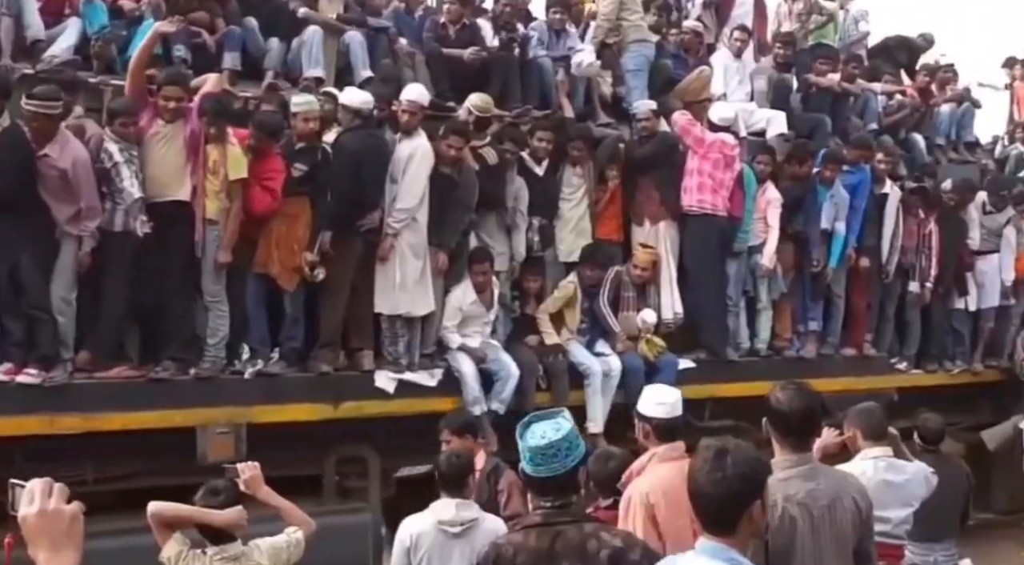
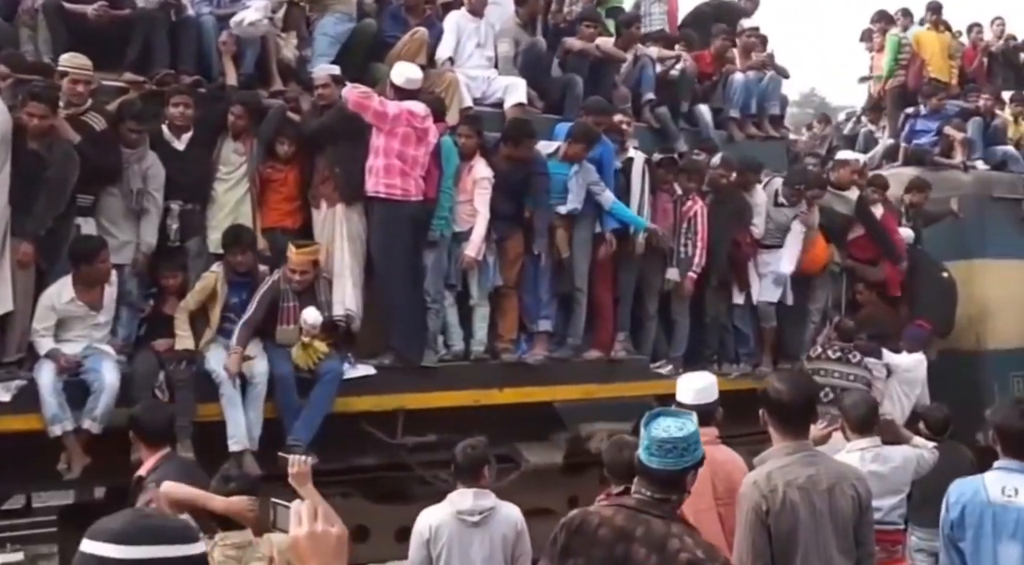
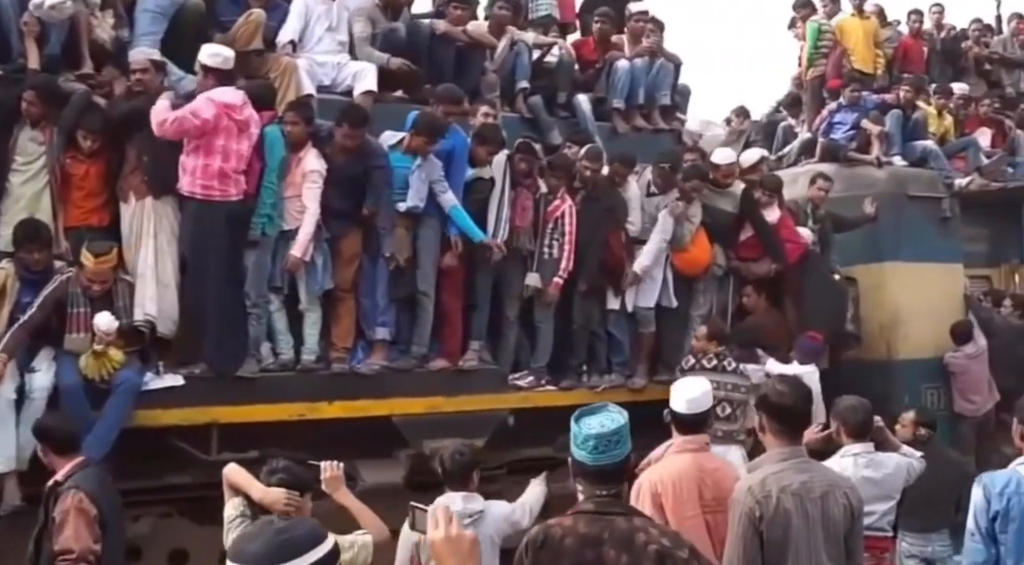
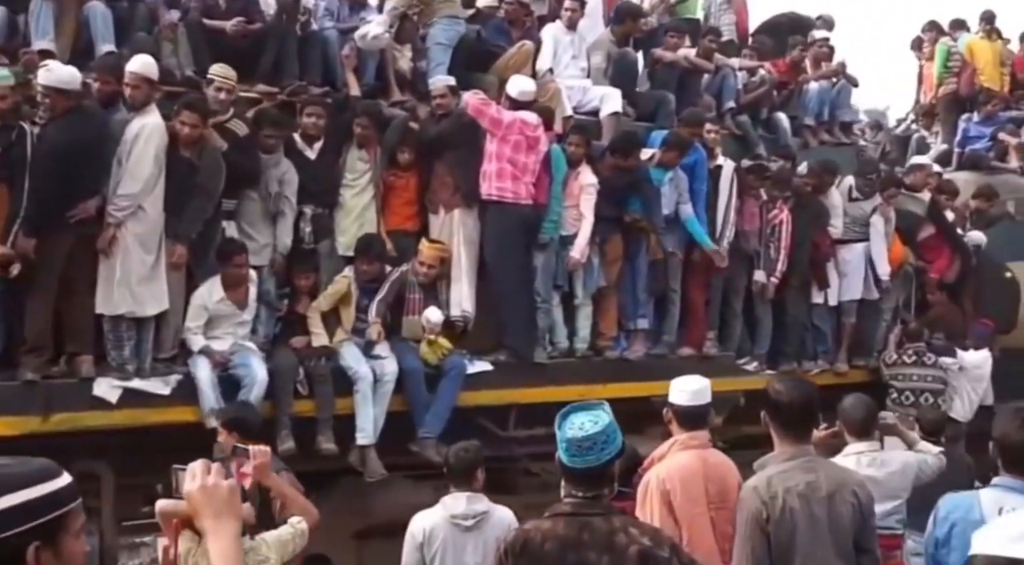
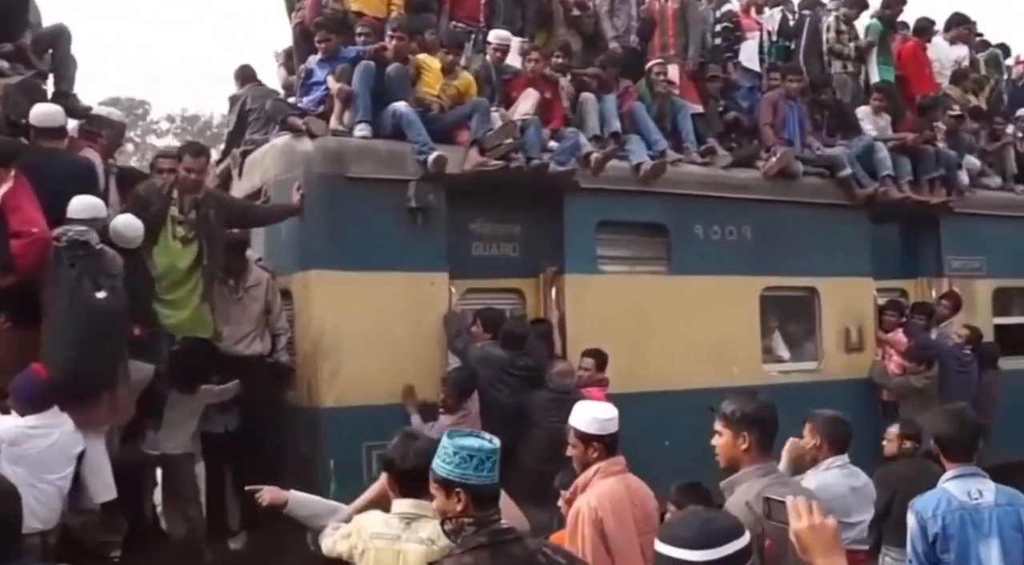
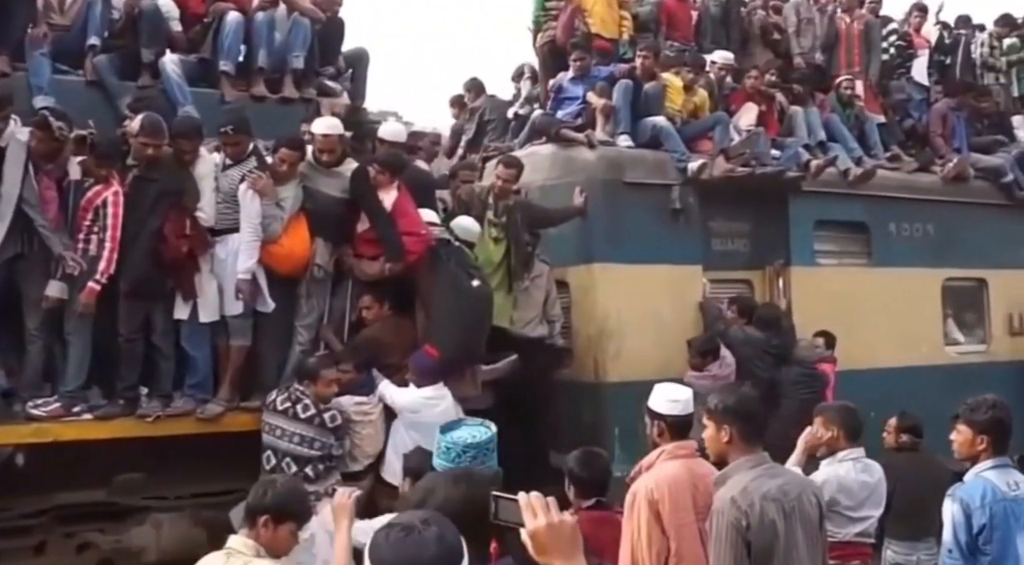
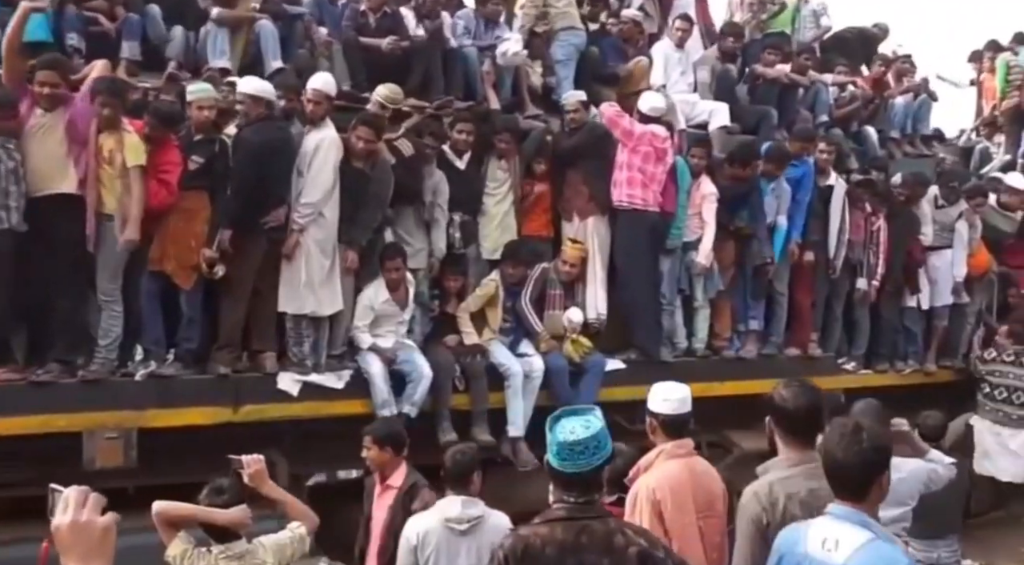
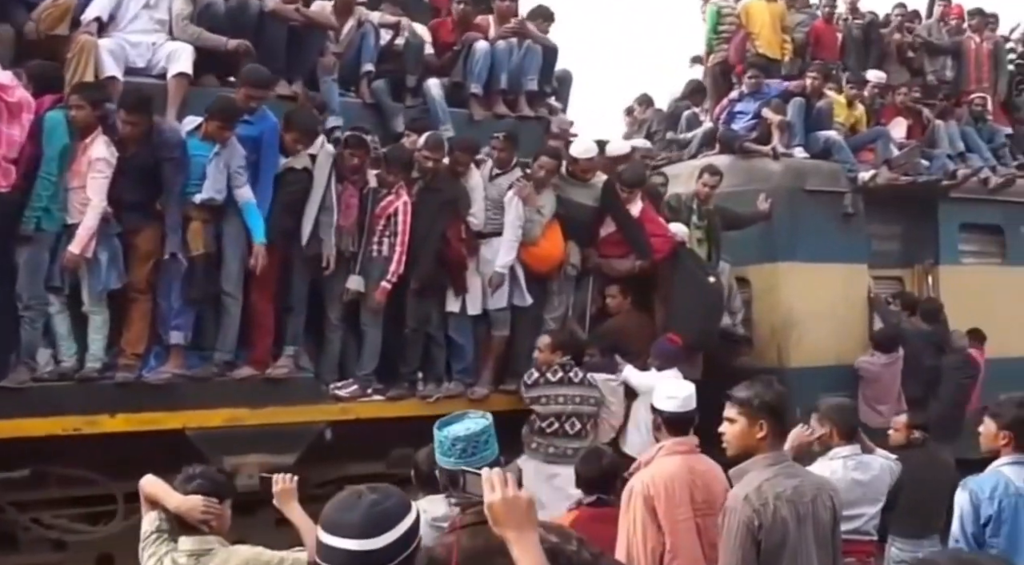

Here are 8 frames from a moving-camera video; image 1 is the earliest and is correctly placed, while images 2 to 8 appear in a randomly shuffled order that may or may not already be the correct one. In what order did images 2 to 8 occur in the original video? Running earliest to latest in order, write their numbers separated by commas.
7, 4, 2, 3, 8, 6, 5
